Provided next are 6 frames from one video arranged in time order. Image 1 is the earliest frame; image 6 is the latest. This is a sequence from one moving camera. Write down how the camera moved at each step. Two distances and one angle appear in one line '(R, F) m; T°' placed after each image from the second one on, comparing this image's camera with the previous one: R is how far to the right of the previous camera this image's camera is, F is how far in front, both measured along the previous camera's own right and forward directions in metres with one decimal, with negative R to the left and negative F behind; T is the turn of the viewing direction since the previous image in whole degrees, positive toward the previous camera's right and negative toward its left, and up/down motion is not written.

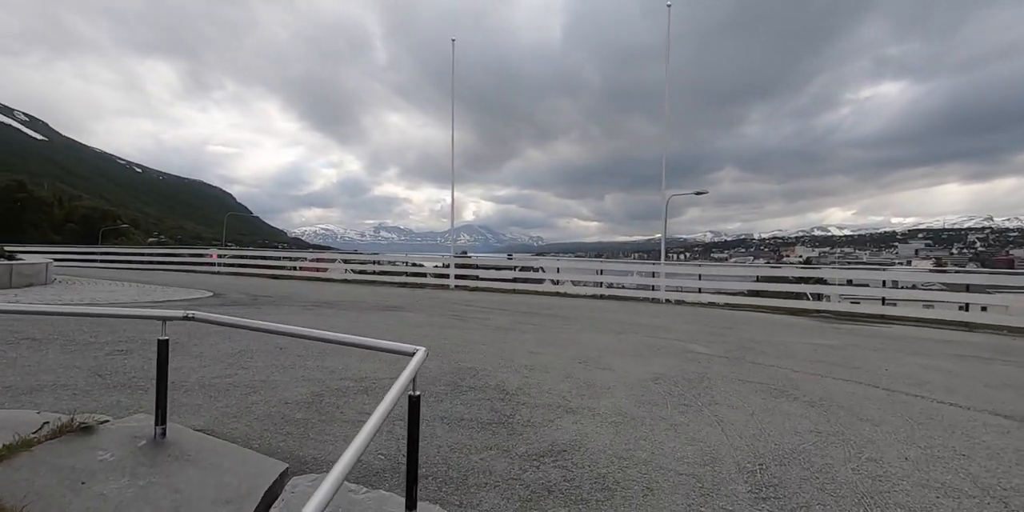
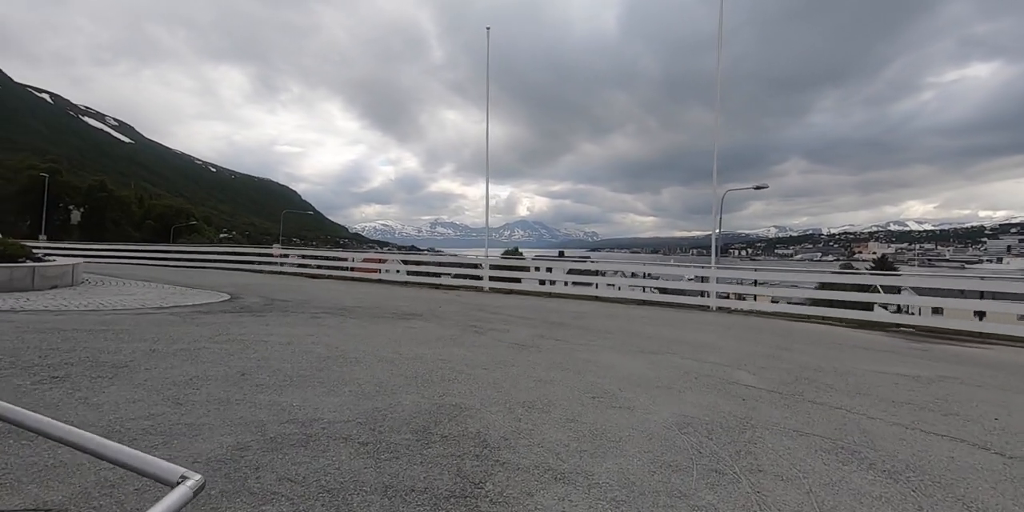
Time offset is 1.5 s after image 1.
(+0.5, +1.0) m; -6°
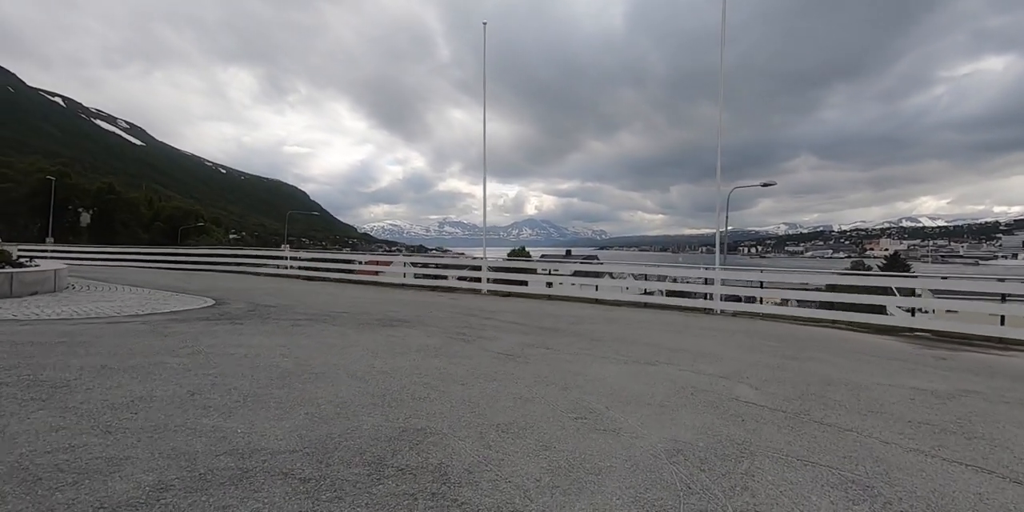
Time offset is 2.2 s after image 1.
(+0.3, +0.5) m; -1°
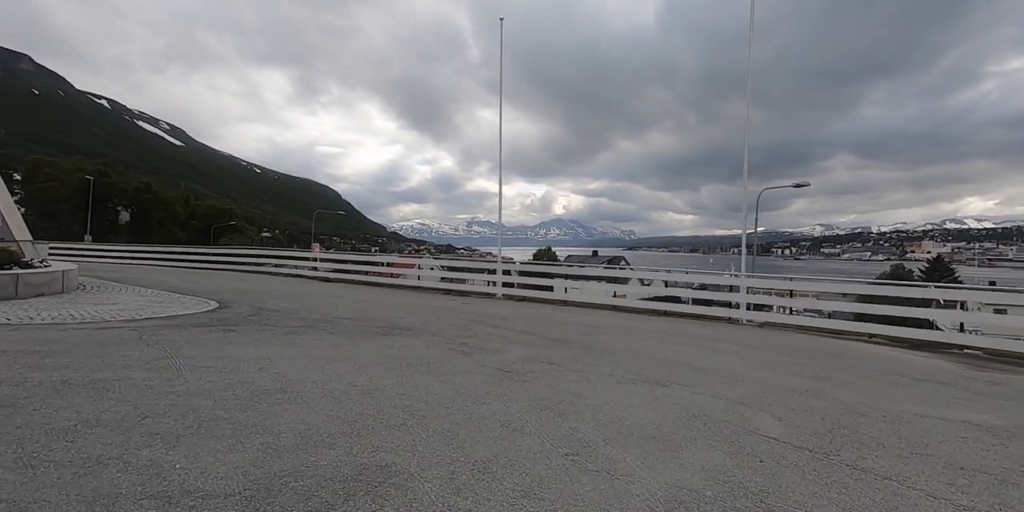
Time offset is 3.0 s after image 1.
(+0.3, +0.5) m; -3°
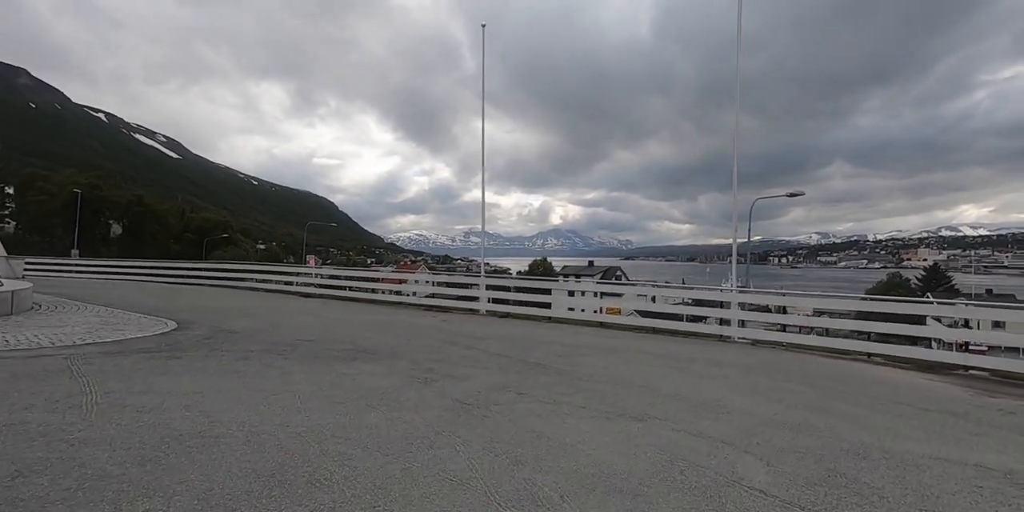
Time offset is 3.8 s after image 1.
(+0.4, +0.6) m; 0°
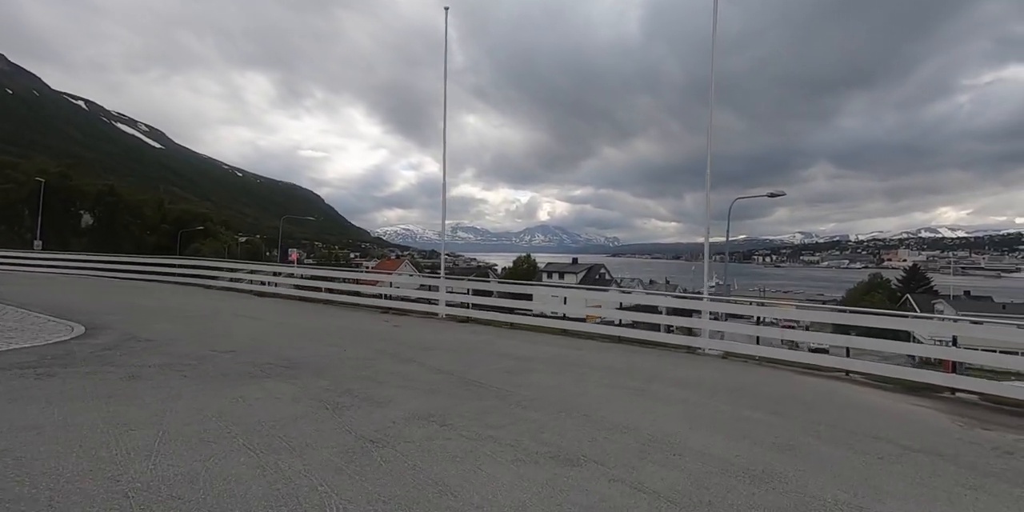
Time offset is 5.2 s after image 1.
(+0.6, +0.9) m; +1°
